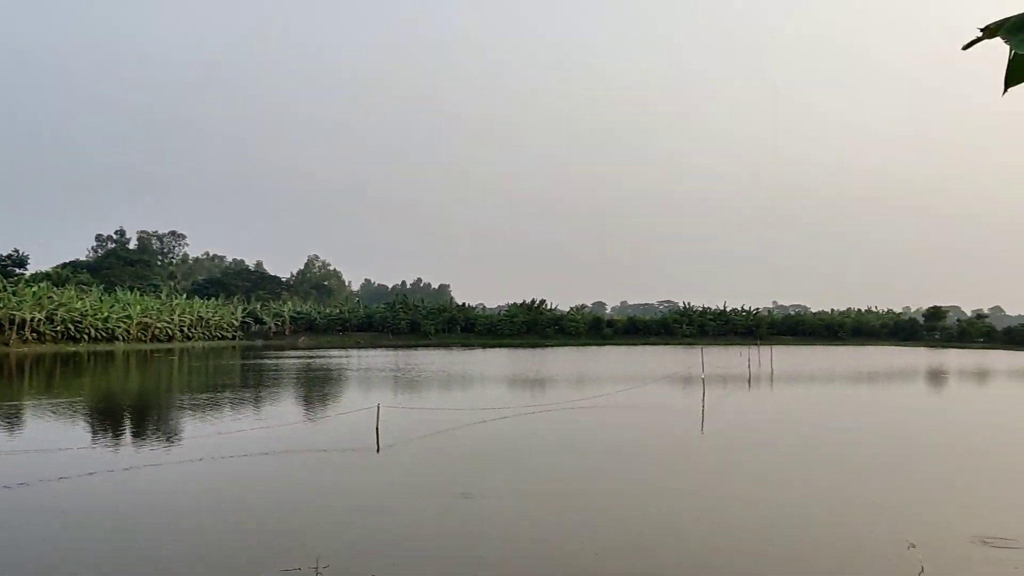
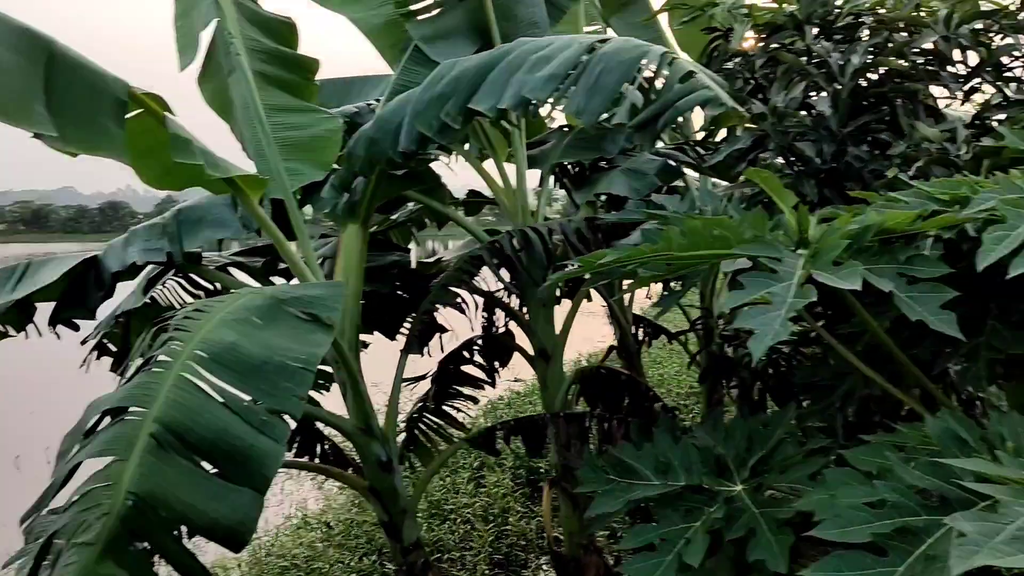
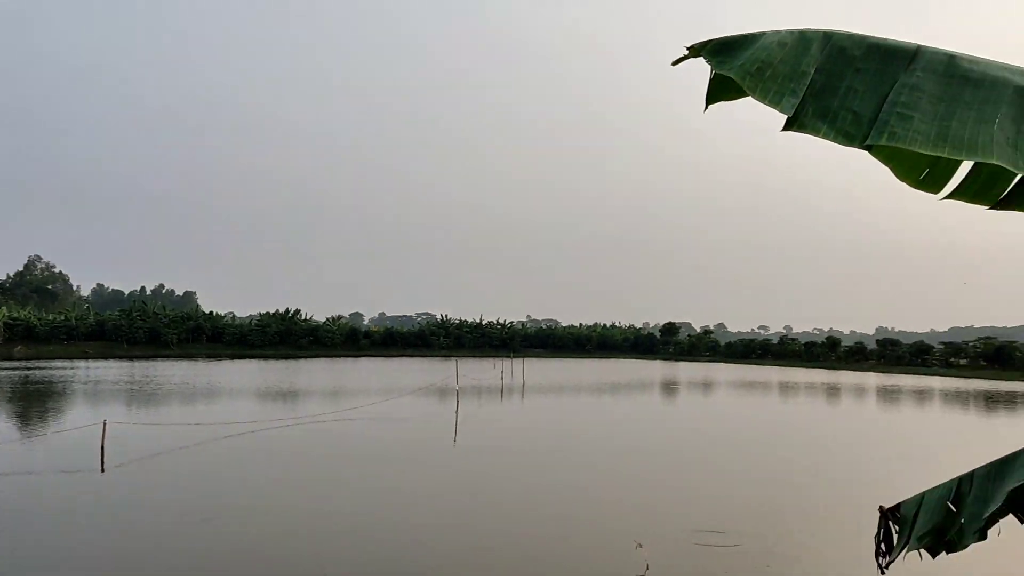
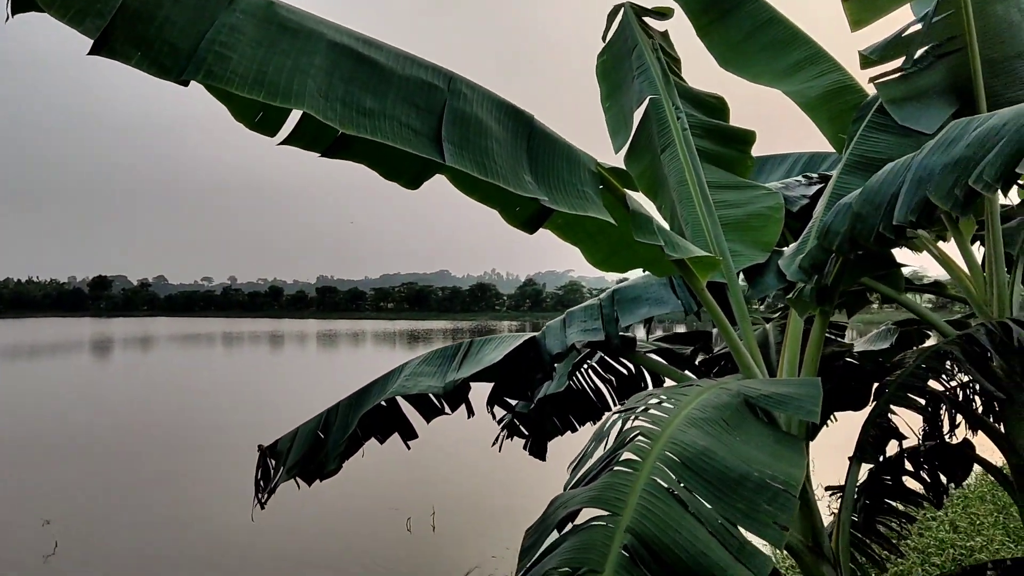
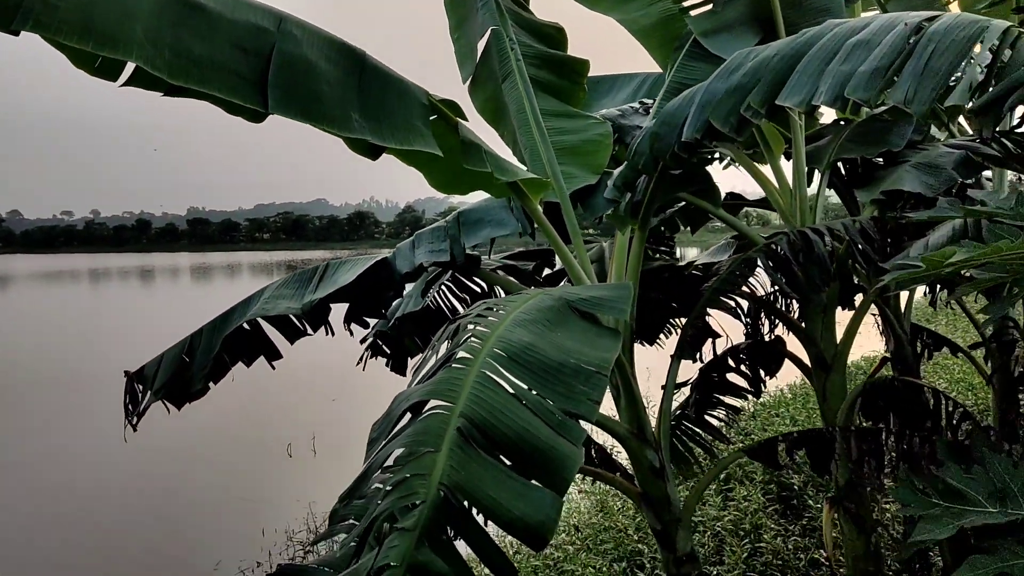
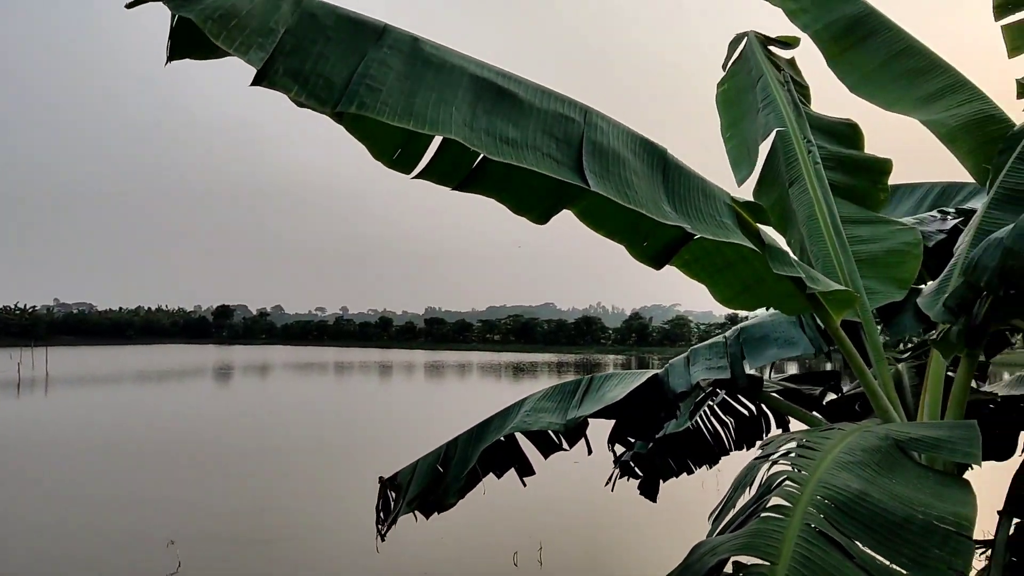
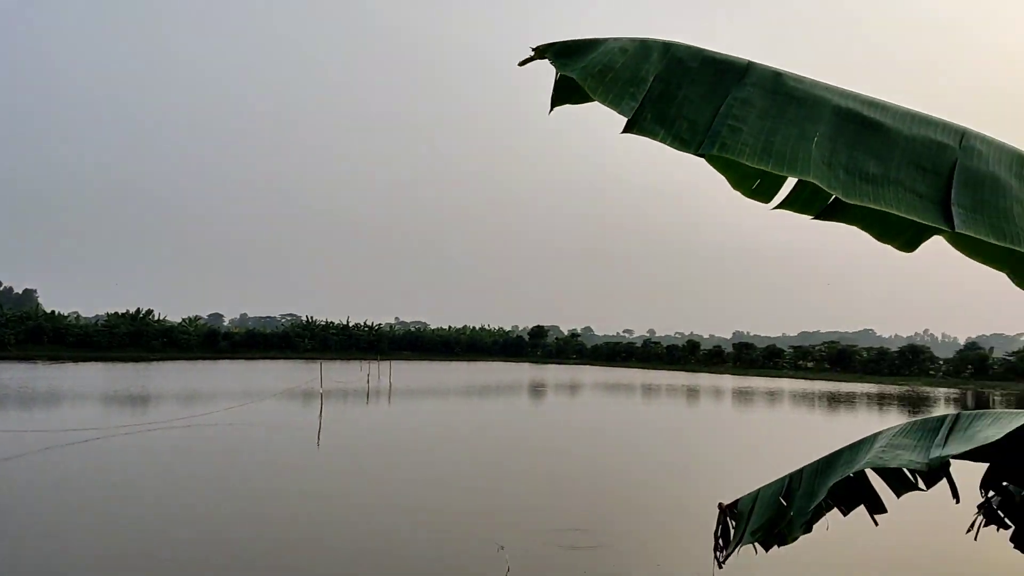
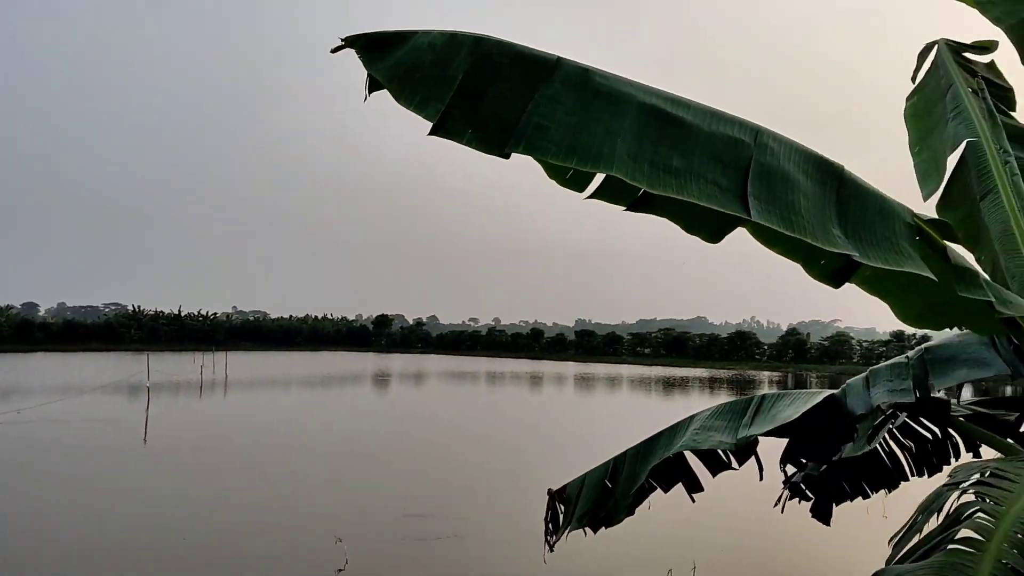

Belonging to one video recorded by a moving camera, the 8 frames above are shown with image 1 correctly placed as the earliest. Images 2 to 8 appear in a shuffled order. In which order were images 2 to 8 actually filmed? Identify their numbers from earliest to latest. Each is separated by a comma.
3, 7, 8, 6, 4, 5, 2
